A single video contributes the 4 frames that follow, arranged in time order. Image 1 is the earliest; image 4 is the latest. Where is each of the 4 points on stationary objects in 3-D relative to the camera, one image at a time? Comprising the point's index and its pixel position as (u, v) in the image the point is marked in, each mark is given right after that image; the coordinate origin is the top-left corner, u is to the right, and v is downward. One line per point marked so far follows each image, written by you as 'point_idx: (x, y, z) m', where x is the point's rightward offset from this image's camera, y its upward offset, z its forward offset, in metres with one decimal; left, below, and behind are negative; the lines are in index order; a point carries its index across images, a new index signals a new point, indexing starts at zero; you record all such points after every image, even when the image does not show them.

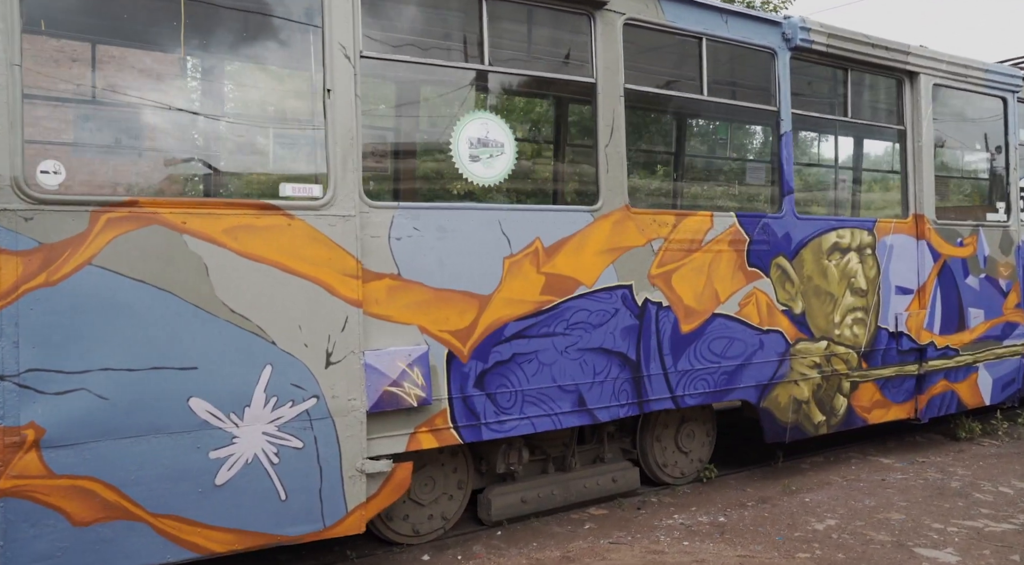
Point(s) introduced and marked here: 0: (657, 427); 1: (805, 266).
0: (+0.9, -0.9, +5.5) m
1: (+2.0, +0.1, +5.6) m
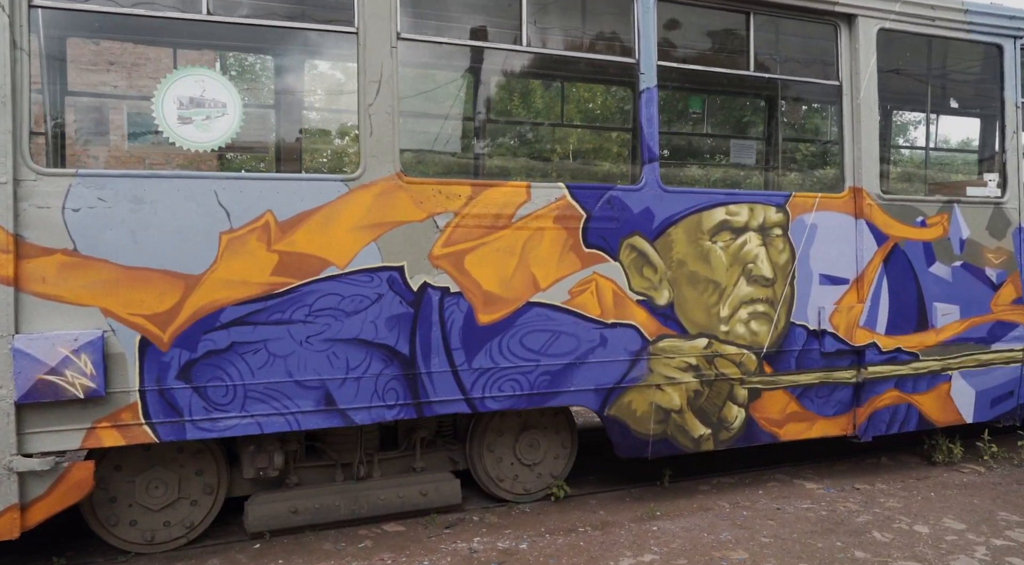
0: (-0.1, -0.9, +4.7) m
1: (+0.9, +0.2, +4.7) m
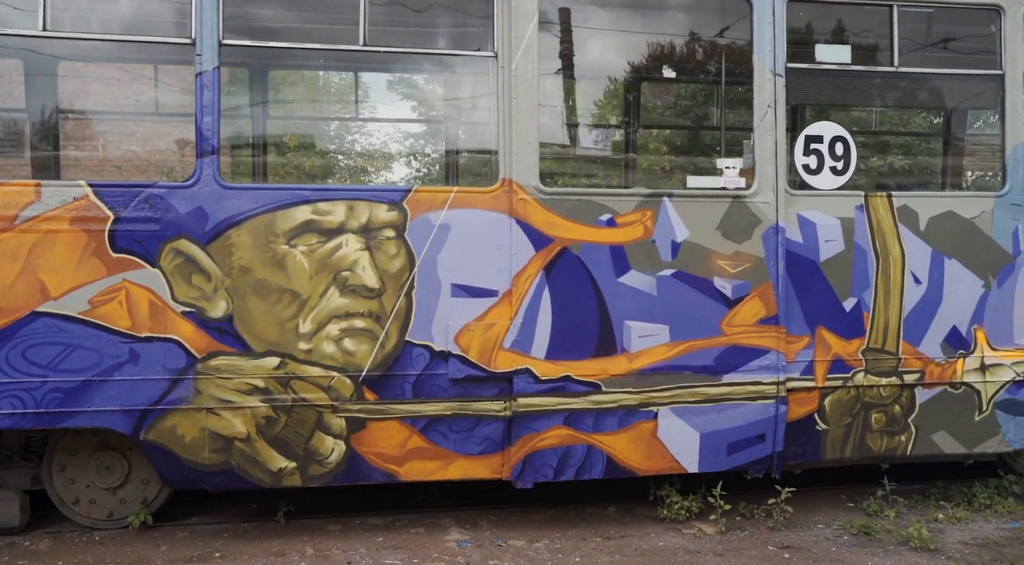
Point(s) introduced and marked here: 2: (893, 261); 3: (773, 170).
0: (-2.4, -0.9, +4.4) m
1: (-1.4, +0.1, +4.1) m
2: (+2.2, +0.1, +4.7) m
3: (+1.4, +0.6, +4.6) m
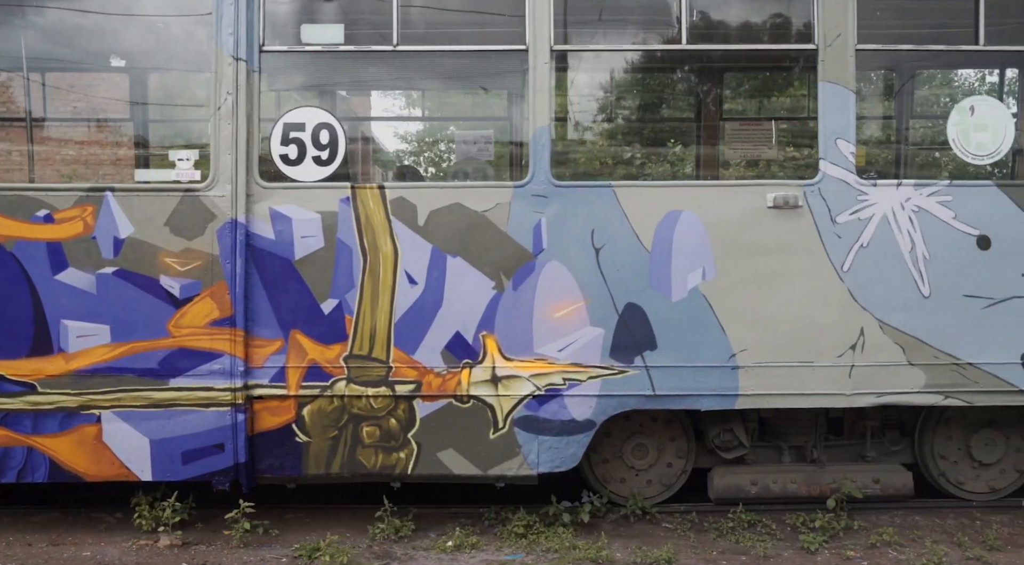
0: (-5.2, -0.9, +4.7) m
1: (-4.3, +0.2, +4.3) m
2: (-0.7, +0.1, +4.3) m
3: (-1.4, +0.6, +4.3) m
